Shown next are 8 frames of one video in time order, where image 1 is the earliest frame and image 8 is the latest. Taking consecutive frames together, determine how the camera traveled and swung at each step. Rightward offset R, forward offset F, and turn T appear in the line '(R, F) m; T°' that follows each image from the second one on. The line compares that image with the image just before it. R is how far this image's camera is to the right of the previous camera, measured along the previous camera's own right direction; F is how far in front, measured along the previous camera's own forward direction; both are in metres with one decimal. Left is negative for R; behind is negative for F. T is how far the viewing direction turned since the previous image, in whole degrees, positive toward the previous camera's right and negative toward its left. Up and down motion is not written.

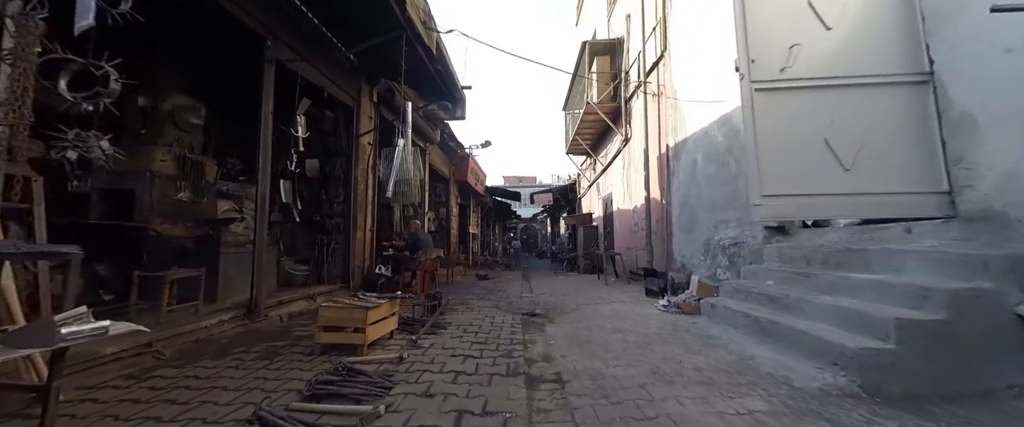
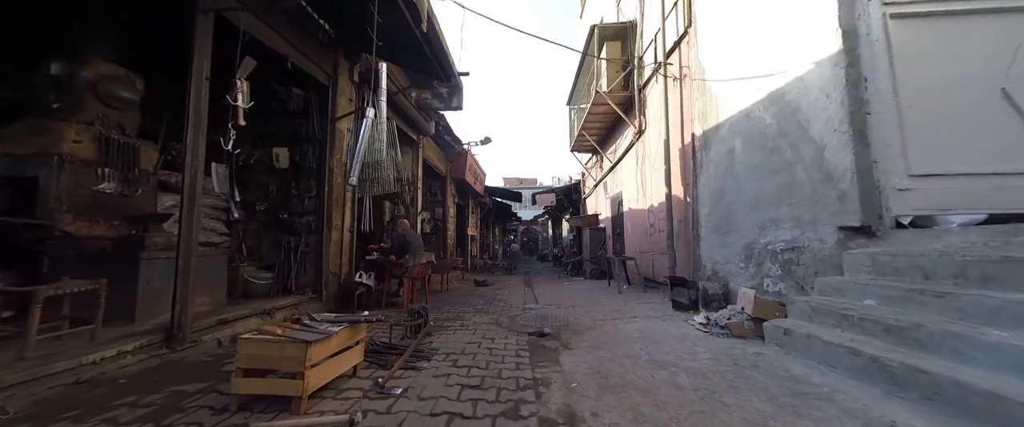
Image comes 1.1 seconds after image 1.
(0.0, +0.9) m; 0°
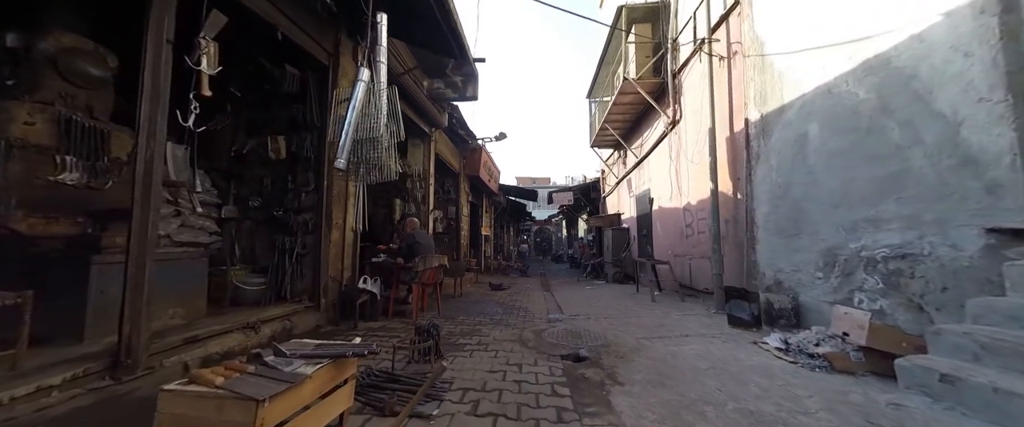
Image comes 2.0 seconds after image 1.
(-0.2, +0.7) m; -2°
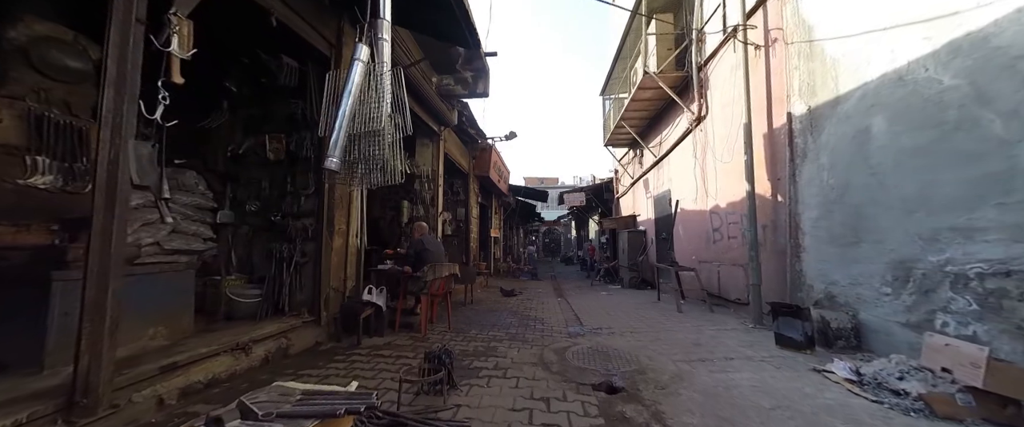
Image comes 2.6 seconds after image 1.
(-0.1, +0.4) m; -1°
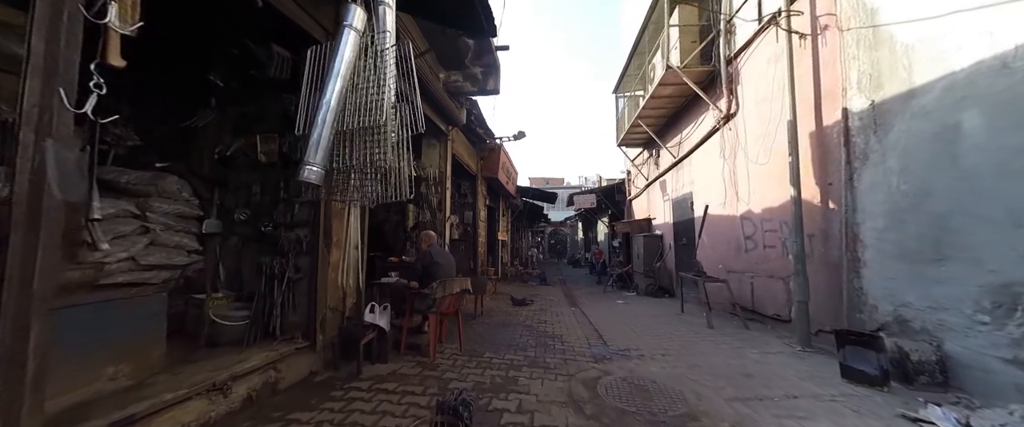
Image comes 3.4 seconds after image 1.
(-0.2, +0.5) m; -1°
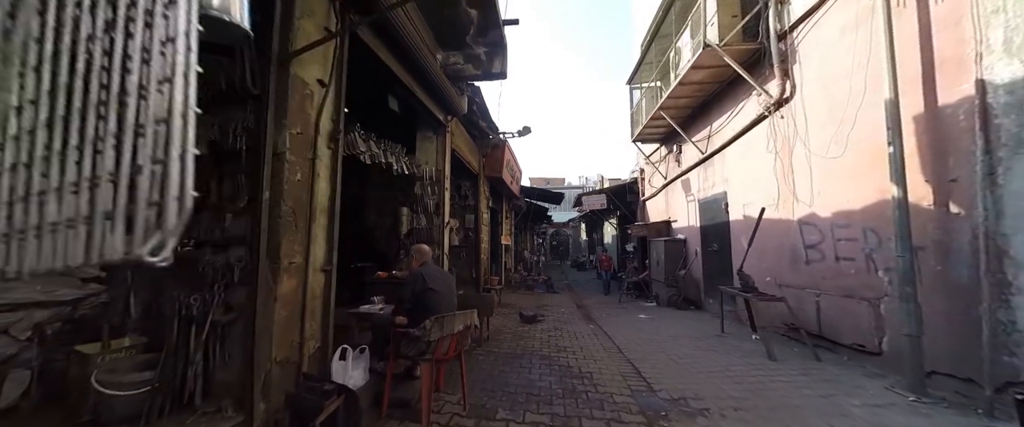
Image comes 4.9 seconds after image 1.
(-0.2, +1.0) m; 0°
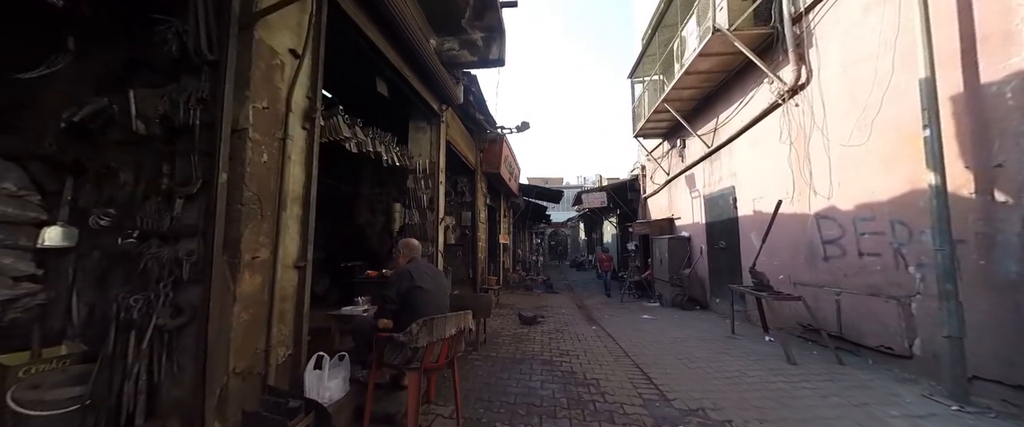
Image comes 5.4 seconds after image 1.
(0.0, +0.3) m; 0°
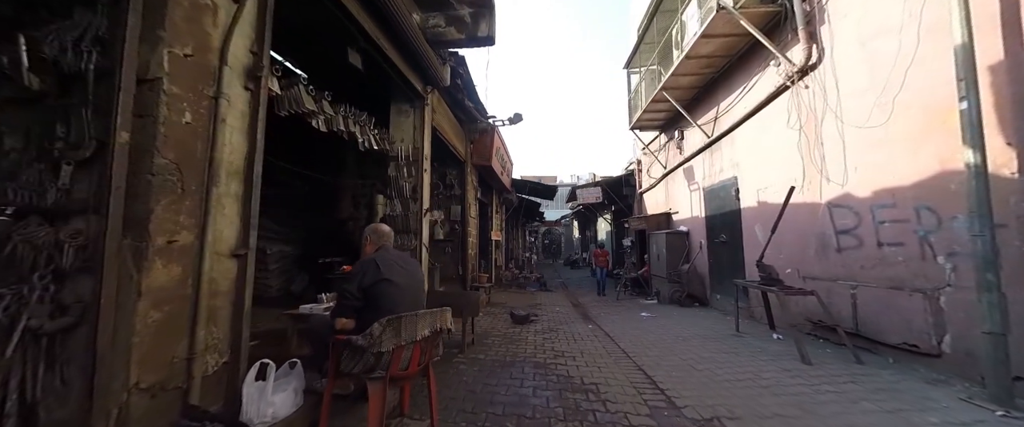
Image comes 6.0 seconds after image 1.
(0.0, +0.4) m; +1°
